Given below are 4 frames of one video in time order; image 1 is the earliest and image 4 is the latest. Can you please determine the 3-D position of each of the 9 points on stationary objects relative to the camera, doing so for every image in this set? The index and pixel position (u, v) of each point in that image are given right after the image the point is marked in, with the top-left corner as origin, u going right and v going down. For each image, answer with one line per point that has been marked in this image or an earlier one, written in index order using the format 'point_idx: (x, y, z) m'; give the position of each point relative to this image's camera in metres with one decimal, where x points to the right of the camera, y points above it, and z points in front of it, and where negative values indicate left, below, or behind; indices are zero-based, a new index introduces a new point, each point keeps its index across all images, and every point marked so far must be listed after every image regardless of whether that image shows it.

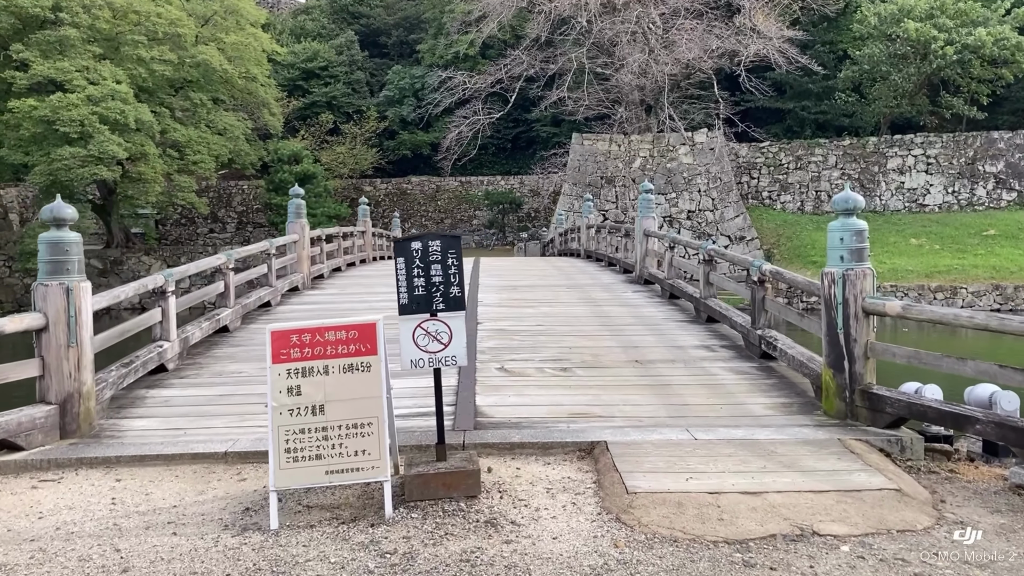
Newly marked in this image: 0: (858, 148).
0: (+7.5, +3.1, +18.8) m
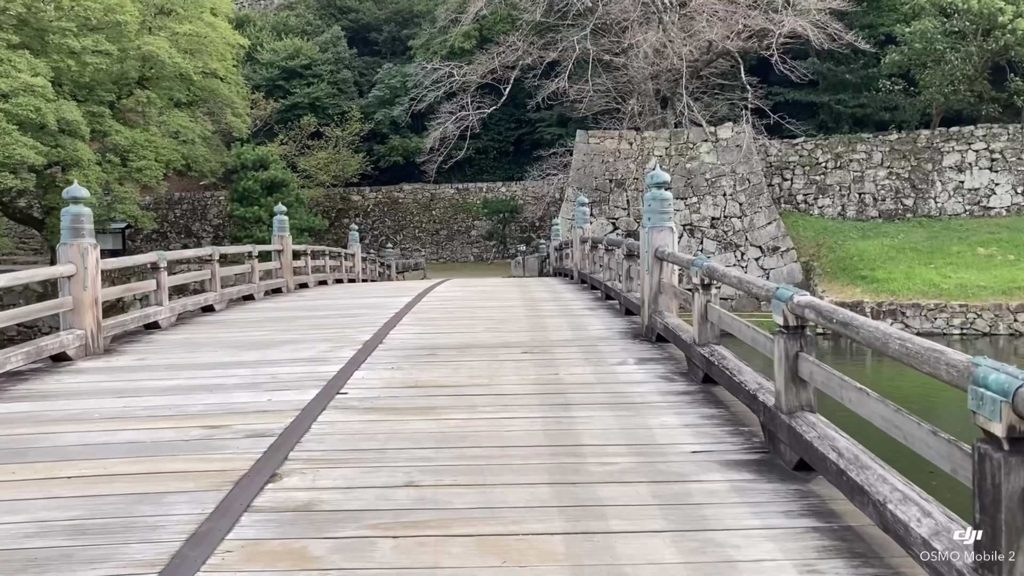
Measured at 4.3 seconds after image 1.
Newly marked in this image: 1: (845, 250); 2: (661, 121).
0: (+7.4, +2.7, +15.8) m
1: (+5.5, +0.6, +14.2) m
2: (+2.7, +3.1, +15.6) m
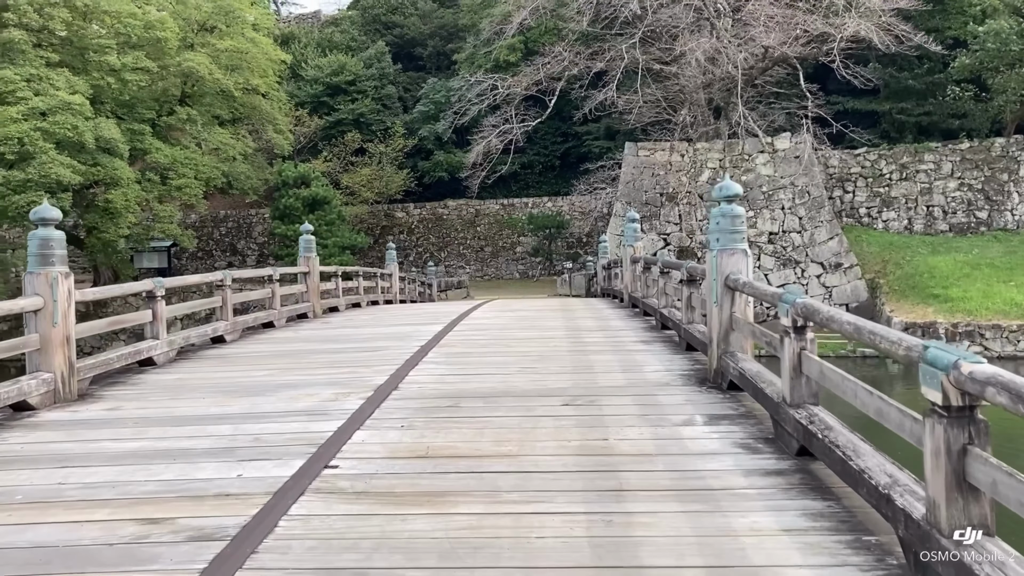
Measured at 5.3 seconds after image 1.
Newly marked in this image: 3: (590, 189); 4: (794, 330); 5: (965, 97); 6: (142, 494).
0: (+8.2, +2.4, +14.7) m
1: (+6.2, +0.3, +13.1) m
2: (+3.5, +2.7, +14.8) m
3: (+1.6, +2.1, +17.9) m
4: (+0.9, -0.1, +2.6) m
5: (+8.5, +3.6, +15.9) m
6: (-1.0, -0.6, +2.3) m
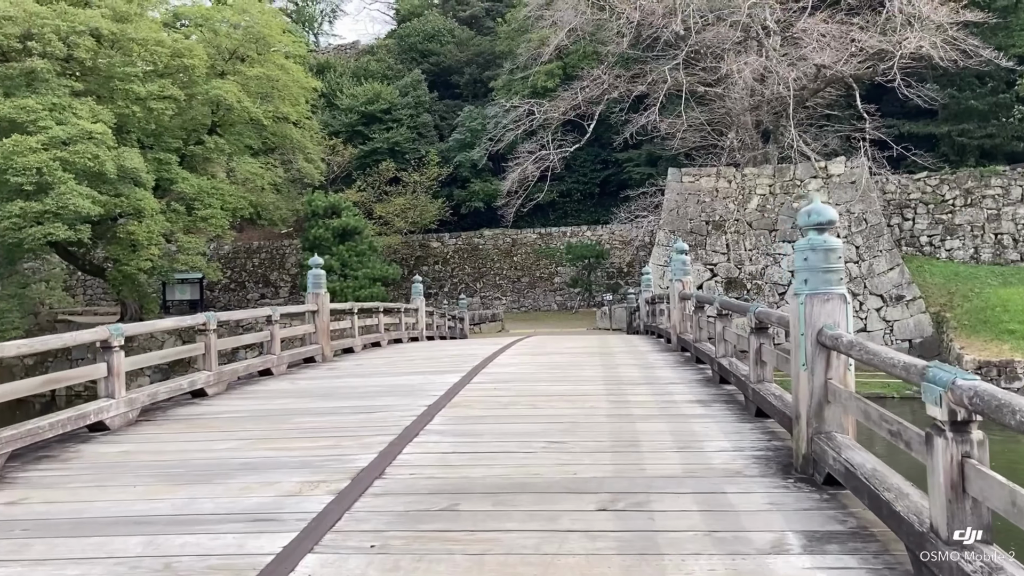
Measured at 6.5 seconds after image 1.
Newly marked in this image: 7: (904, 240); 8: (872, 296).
0: (+8.7, +1.8, +13.5) m
1: (+6.7, -0.2, +12.0) m
2: (+4.1, +2.2, +13.8) m
3: (+2.4, +1.4, +17.0) m
4: (+0.9, -0.3, +1.7) m
5: (+9.1, +3.0, +14.8) m
6: (-1.0, -0.7, +1.5) m
7: (+6.5, +0.8, +14.0) m
8: (+5.4, -0.1, +12.6) m
